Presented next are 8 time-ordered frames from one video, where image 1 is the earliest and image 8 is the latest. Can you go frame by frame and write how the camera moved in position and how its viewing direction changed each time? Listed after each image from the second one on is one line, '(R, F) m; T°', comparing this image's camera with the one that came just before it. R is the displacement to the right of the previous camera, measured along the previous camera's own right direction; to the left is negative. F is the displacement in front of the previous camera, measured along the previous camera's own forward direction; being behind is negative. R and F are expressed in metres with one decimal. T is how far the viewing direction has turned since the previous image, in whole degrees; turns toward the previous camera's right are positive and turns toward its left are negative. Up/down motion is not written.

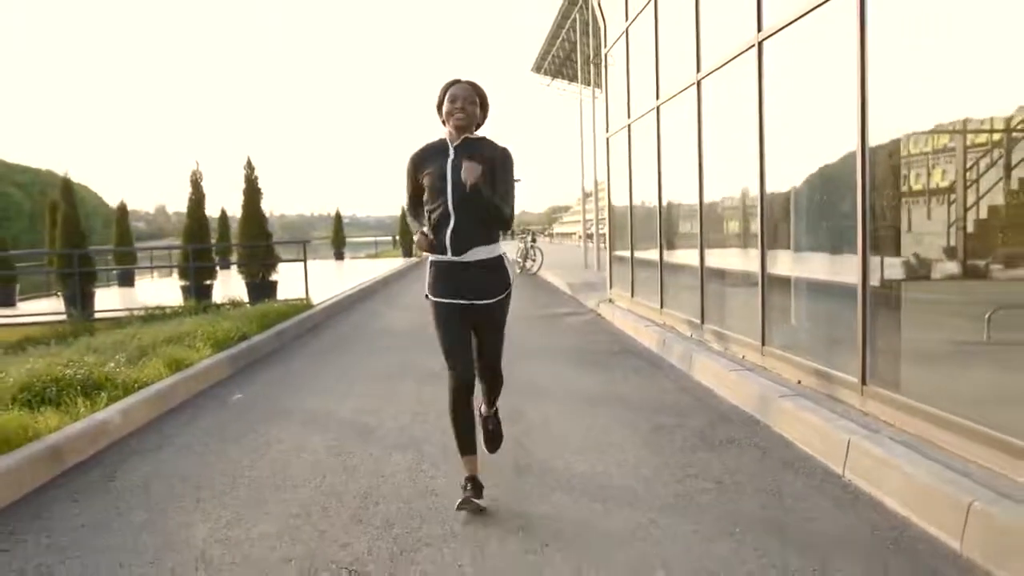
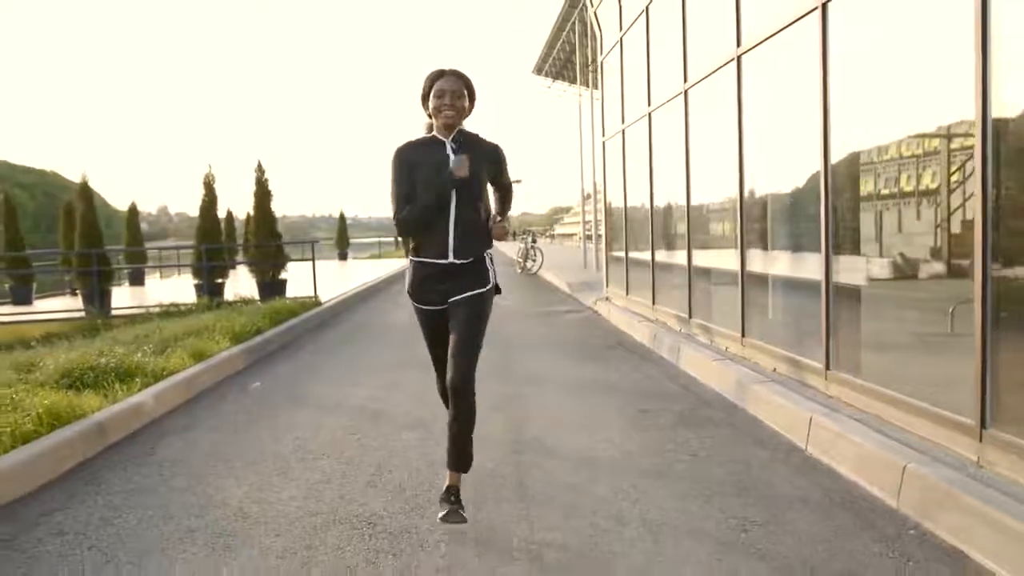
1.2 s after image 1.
(0.0, -0.6) m; 0°
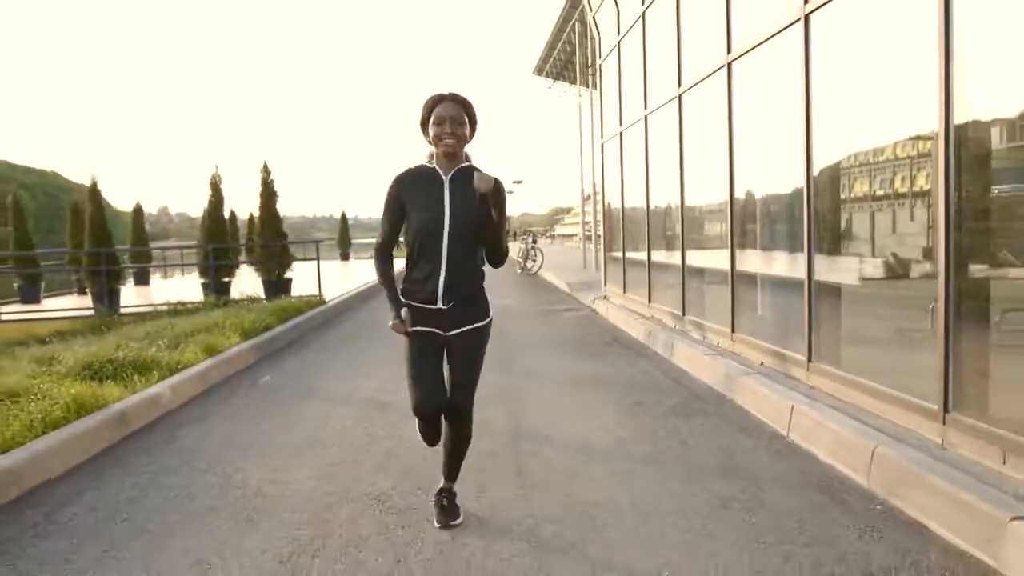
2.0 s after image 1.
(0.0, -0.3) m; 0°
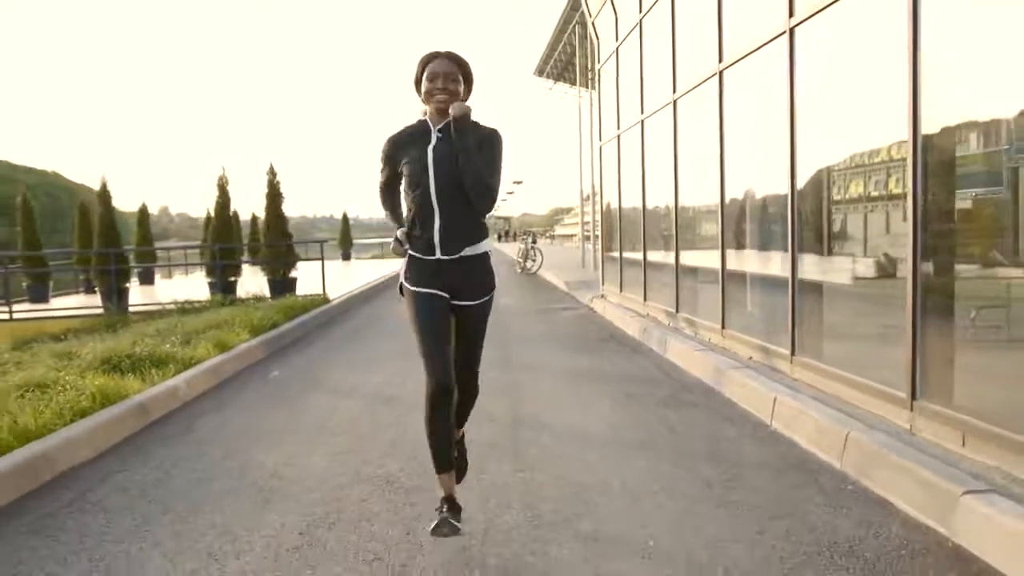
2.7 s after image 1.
(0.0, -0.3) m; 0°
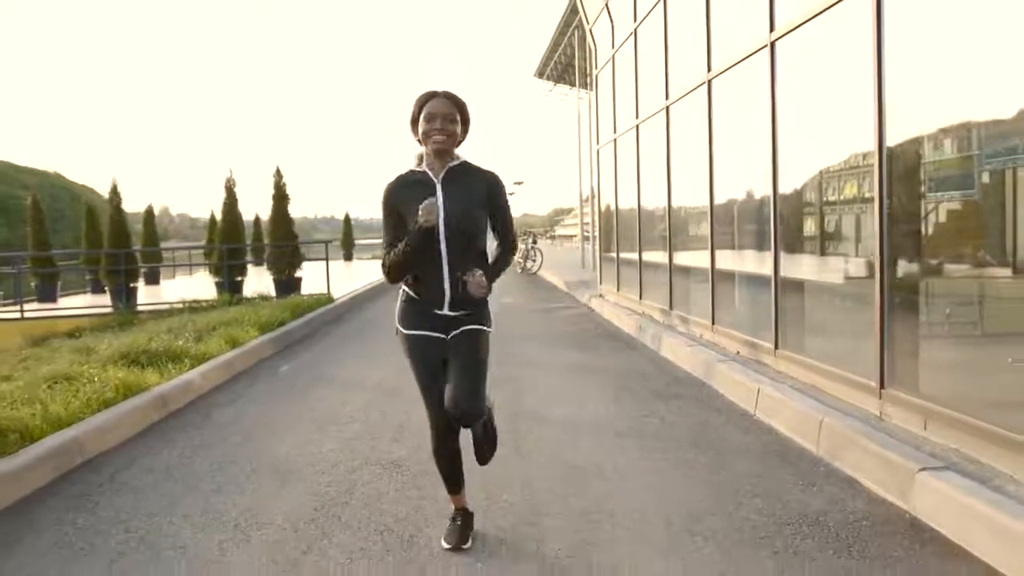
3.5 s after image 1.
(0.0, -0.4) m; 0°
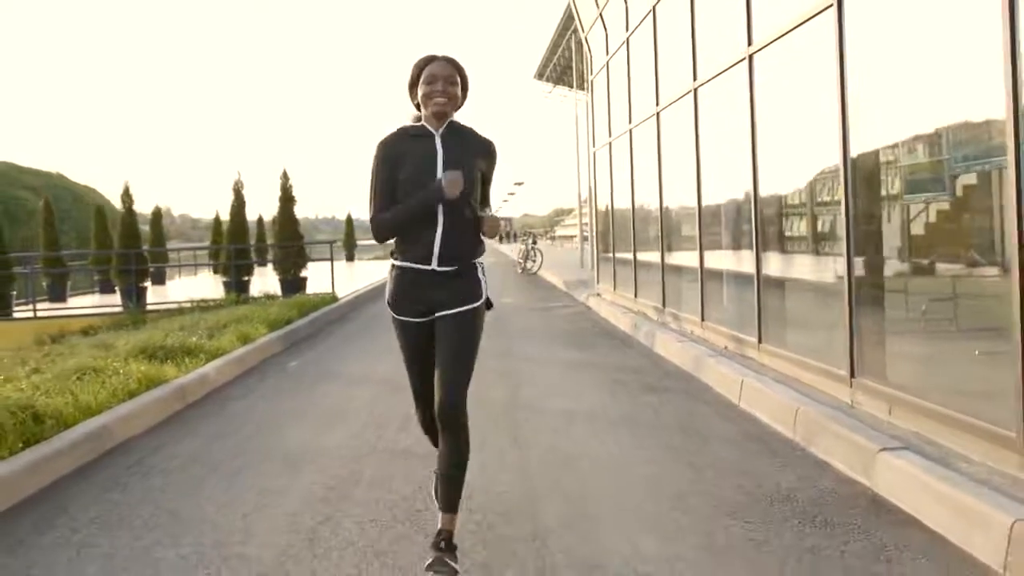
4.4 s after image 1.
(0.0, -0.4) m; 0°
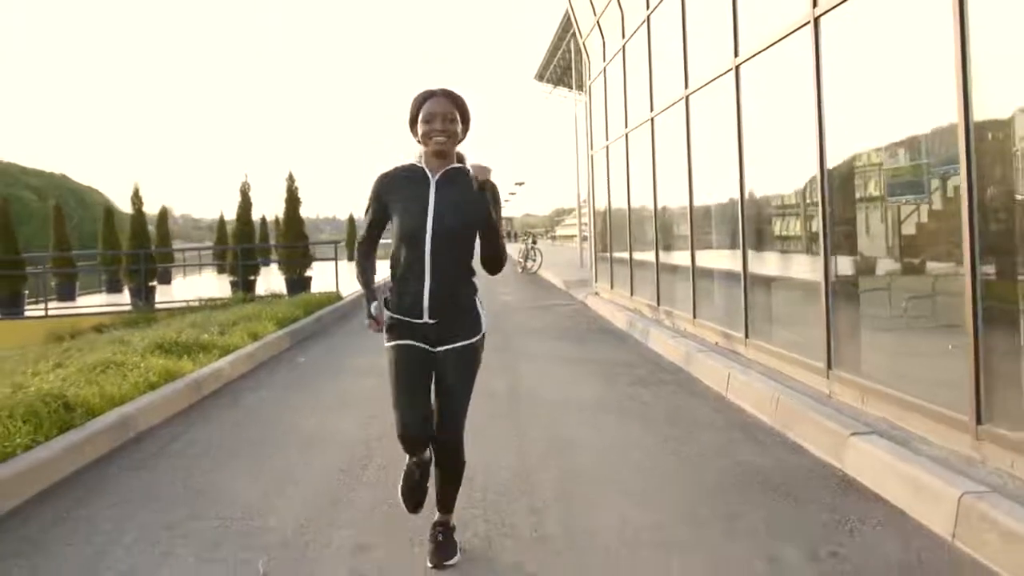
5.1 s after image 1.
(0.0, -0.4) m; 0°
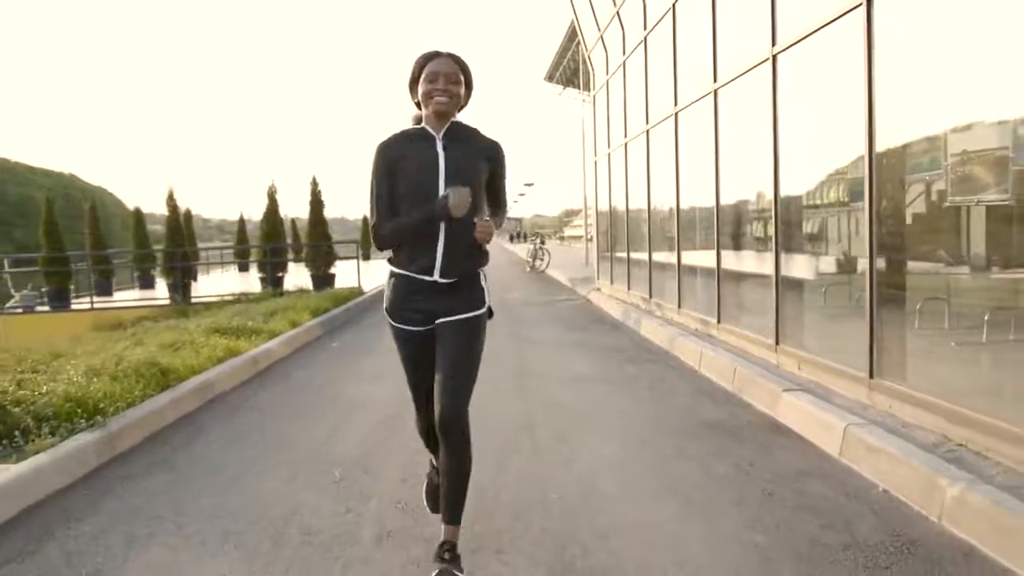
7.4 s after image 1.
(0.0, -1.3) m; -1°
